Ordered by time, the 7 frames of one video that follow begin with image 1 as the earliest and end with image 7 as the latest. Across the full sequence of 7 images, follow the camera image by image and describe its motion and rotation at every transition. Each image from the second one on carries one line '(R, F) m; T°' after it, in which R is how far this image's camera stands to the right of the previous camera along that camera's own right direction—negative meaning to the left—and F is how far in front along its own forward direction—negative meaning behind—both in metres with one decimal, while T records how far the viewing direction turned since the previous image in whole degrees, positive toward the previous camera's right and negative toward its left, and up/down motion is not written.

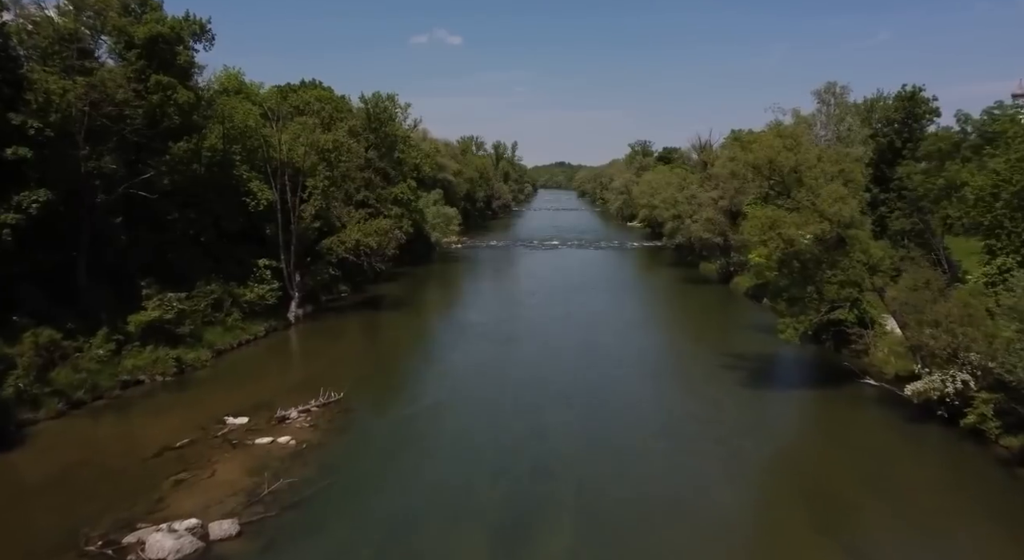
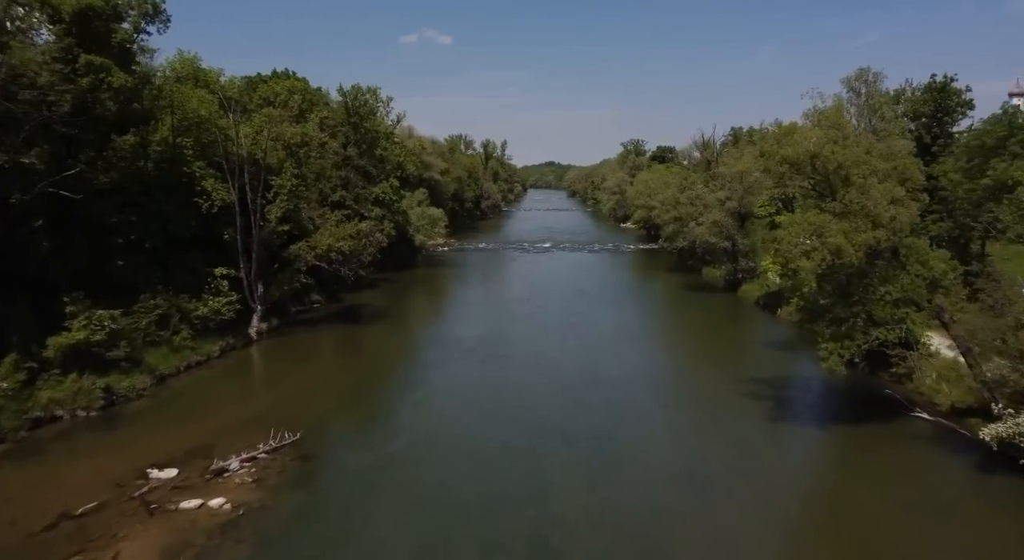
(0.0, +3.8) m; +1°
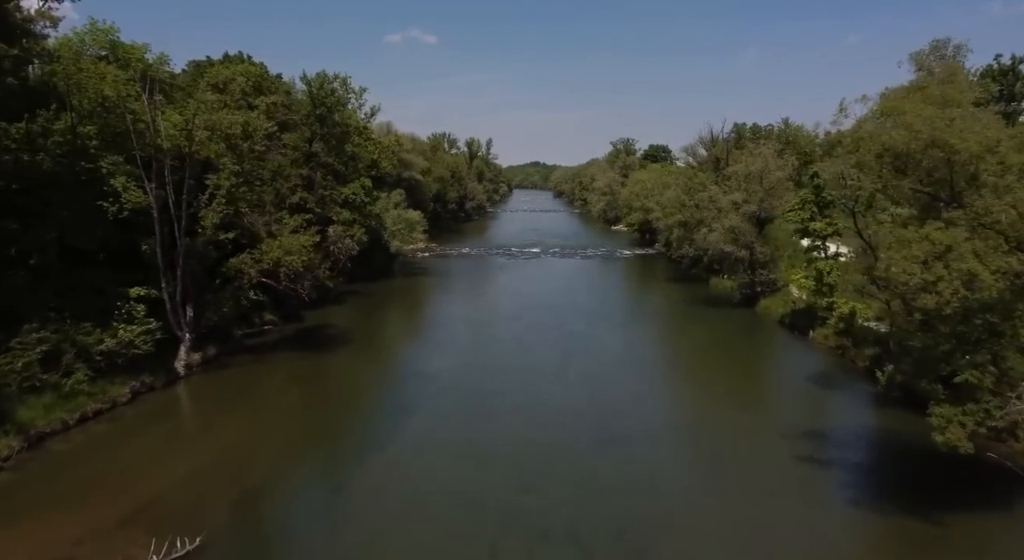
(-0.1, +5.6) m; +1°
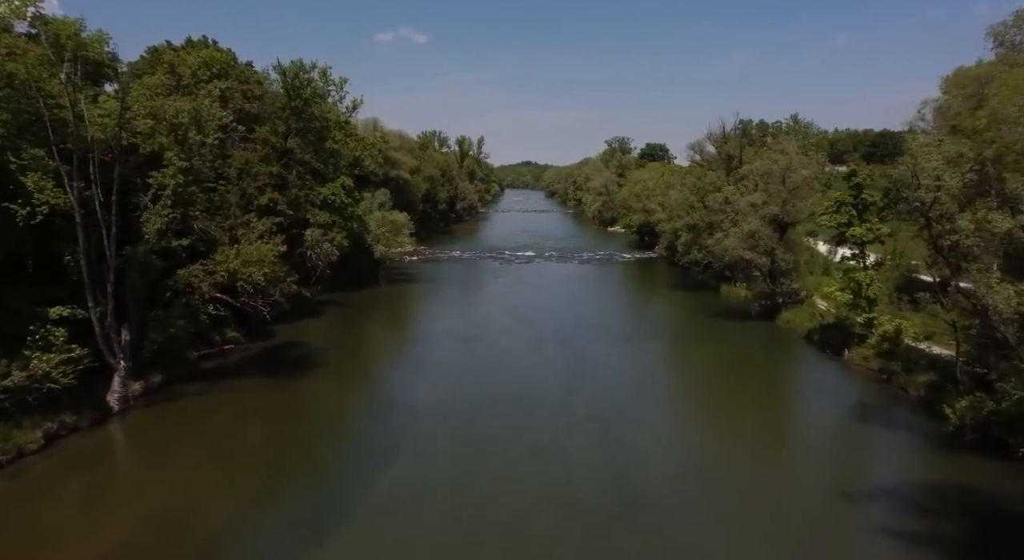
(-0.2, +3.9) m; +1°
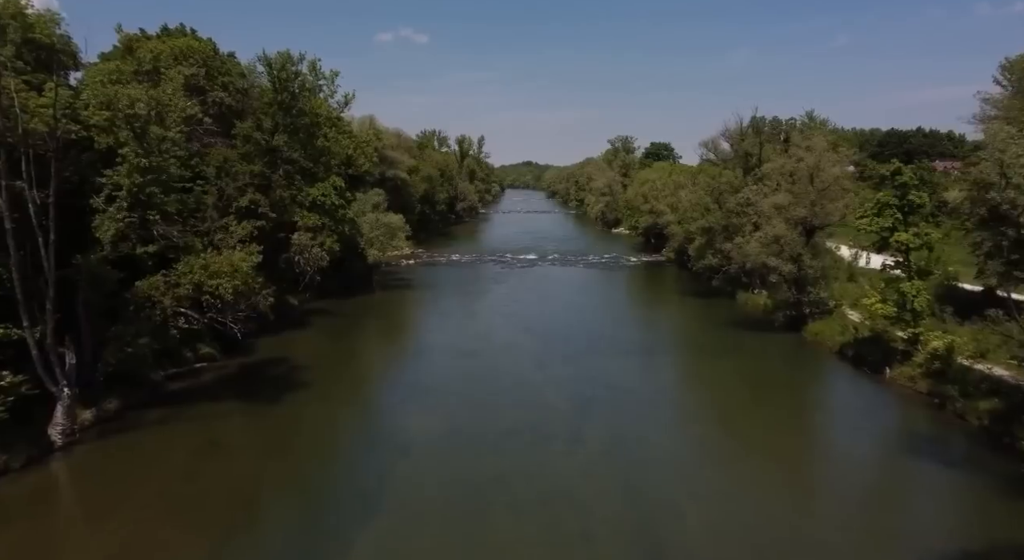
(-0.1, +2.9) m; 0°
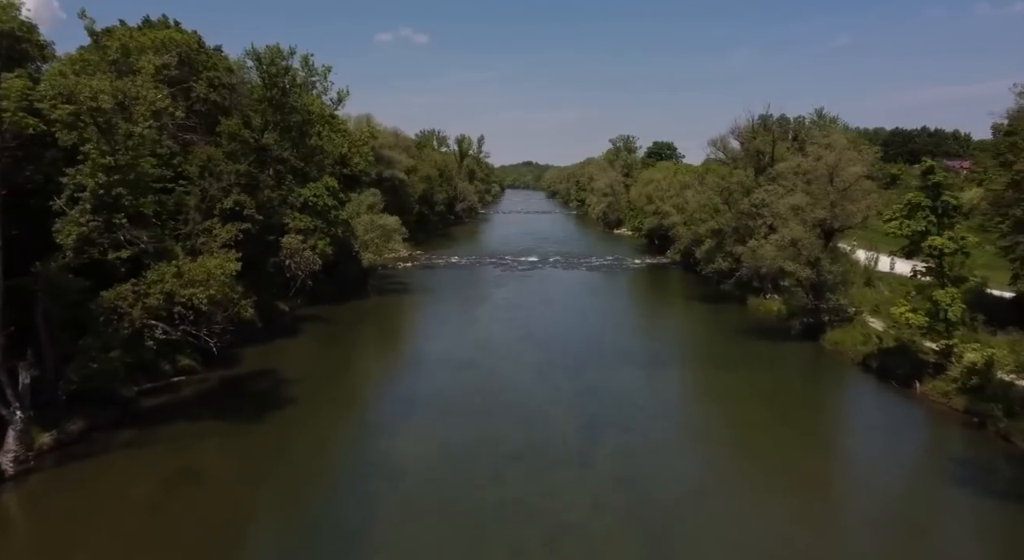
(0.0, +1.8) m; 0°
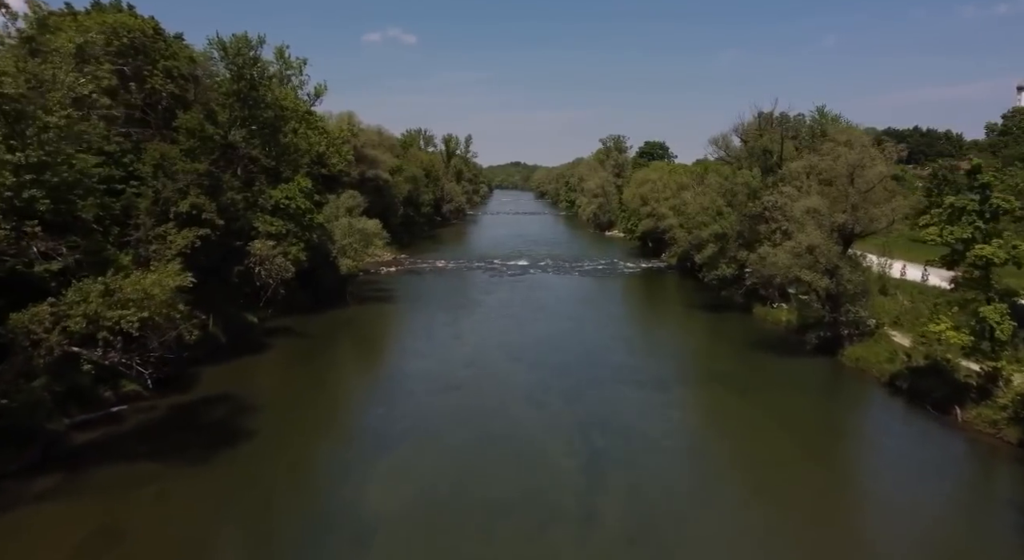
(0.0, +2.8) m; +1°
